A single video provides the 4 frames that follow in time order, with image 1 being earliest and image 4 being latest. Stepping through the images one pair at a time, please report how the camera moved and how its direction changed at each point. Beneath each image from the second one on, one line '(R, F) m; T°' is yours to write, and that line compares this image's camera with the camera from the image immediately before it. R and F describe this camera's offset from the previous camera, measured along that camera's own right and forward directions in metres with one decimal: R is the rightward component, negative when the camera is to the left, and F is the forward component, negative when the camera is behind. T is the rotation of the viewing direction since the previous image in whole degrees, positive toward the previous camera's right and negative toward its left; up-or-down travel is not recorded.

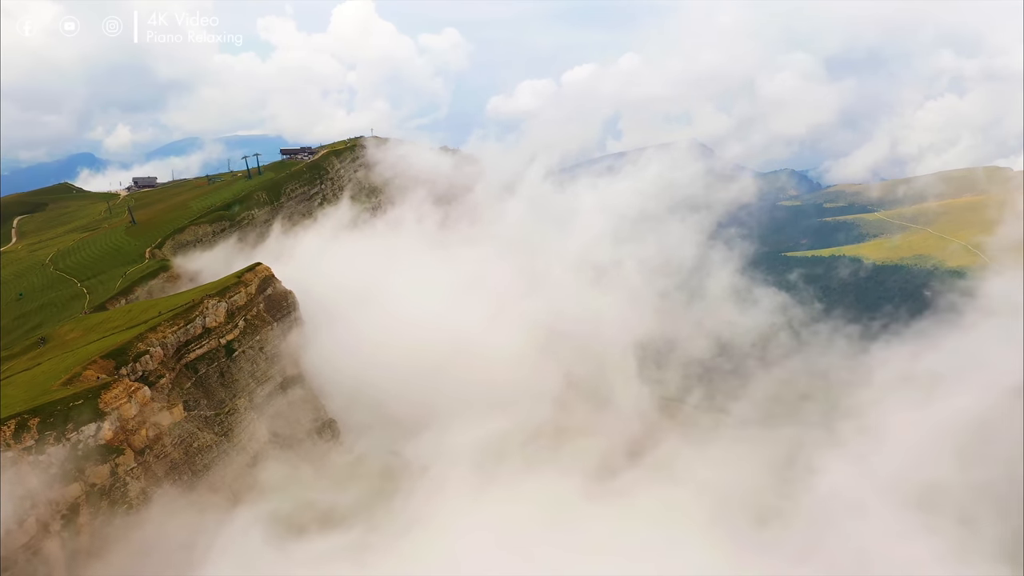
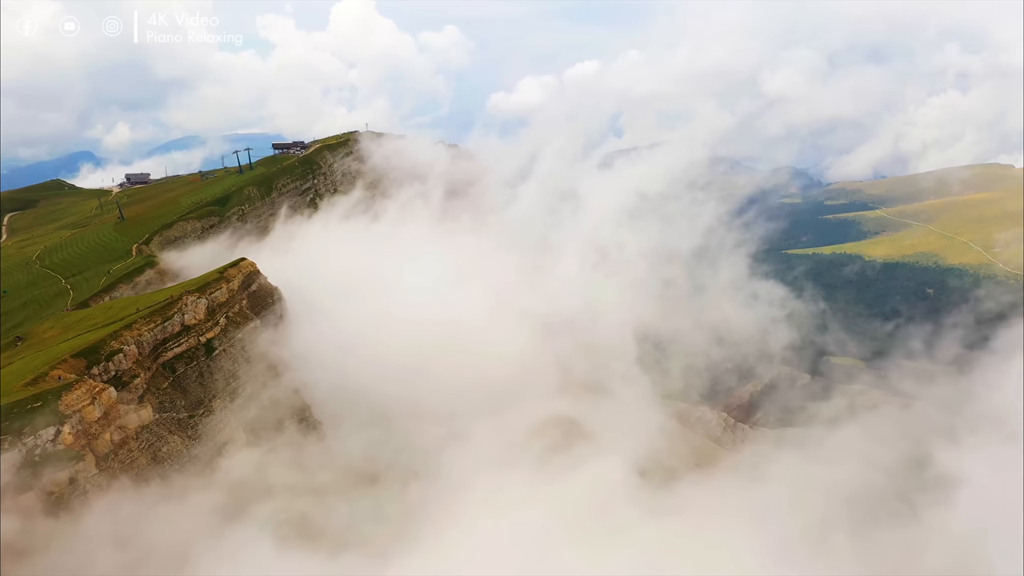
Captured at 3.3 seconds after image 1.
(+1.3, +3.2) m; 0°
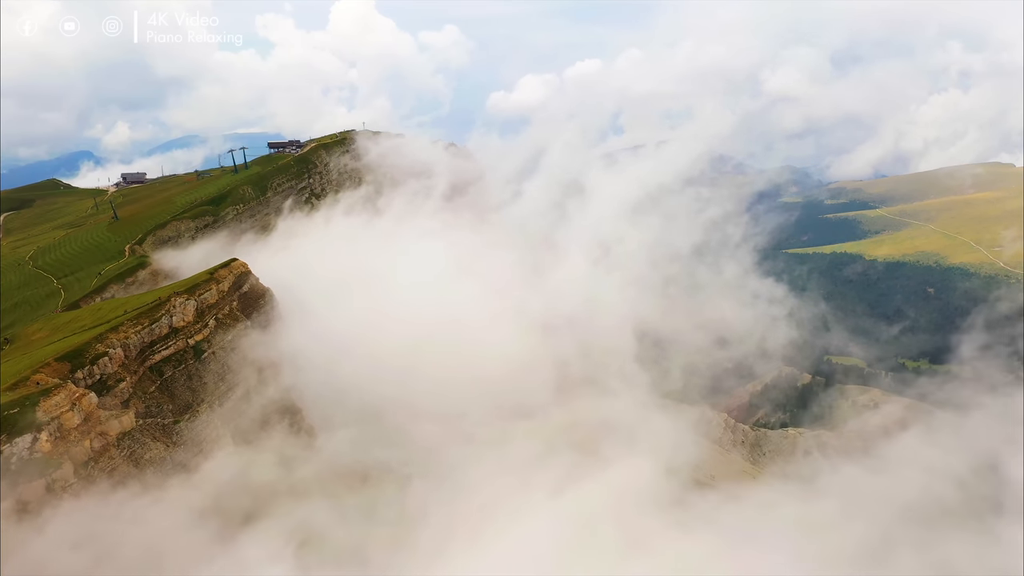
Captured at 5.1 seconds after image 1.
(+0.8, +1.4) m; 0°
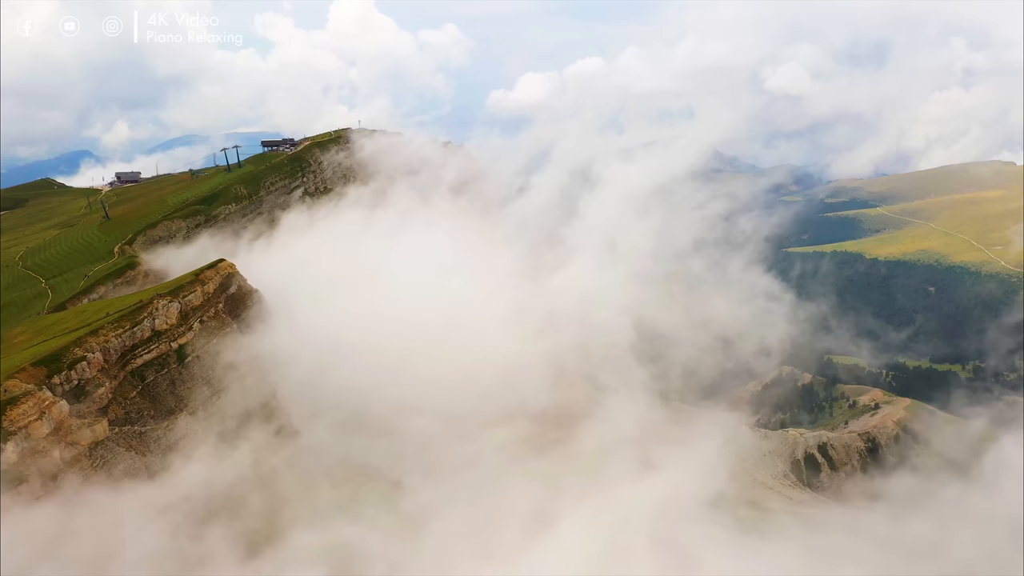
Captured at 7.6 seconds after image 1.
(+1.1, +2.0) m; 0°
